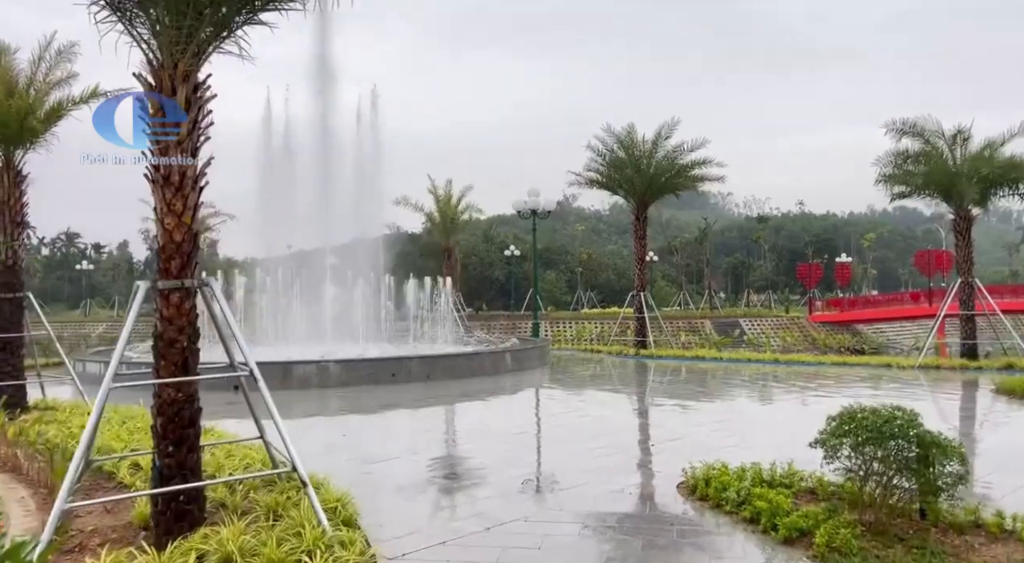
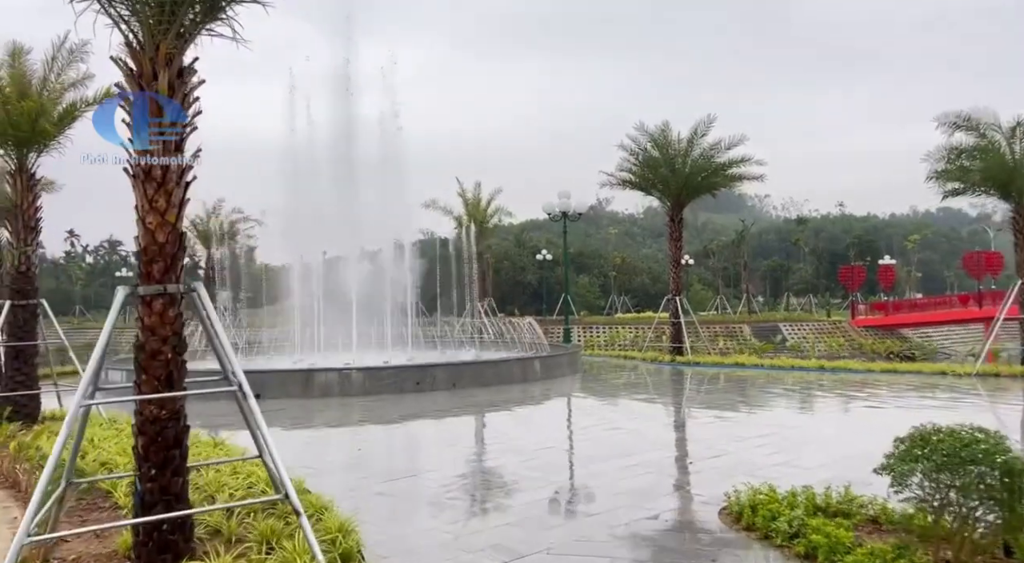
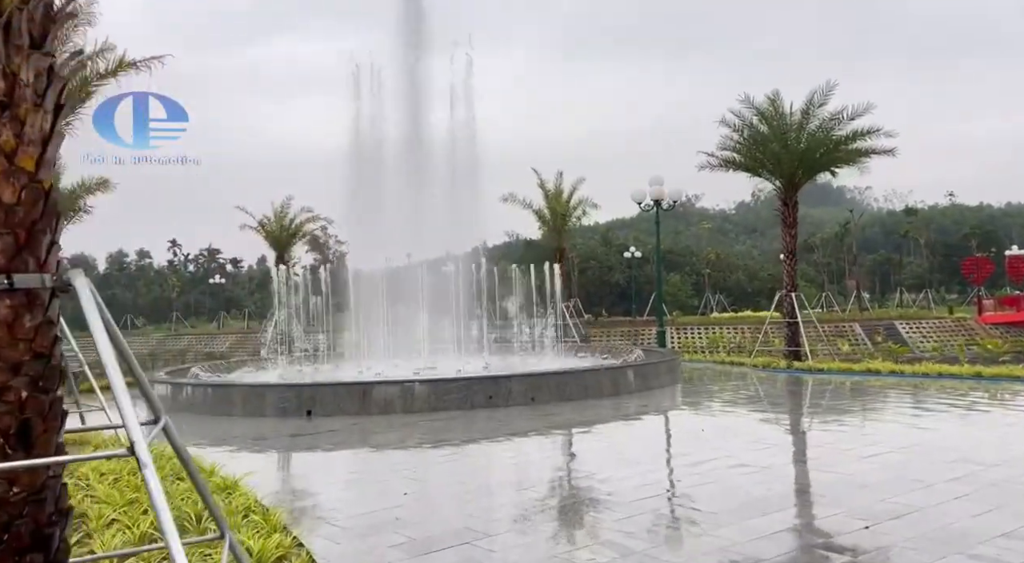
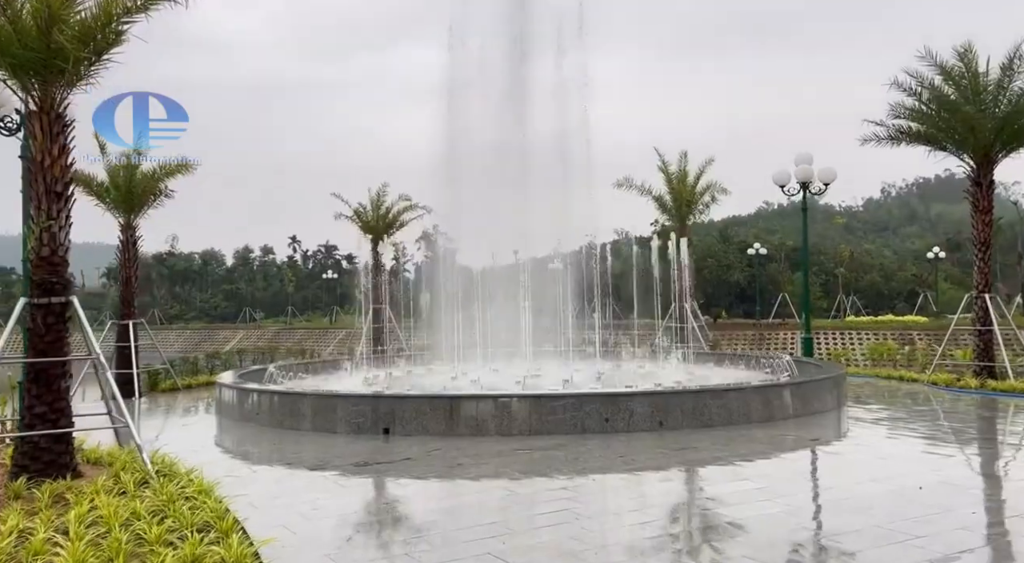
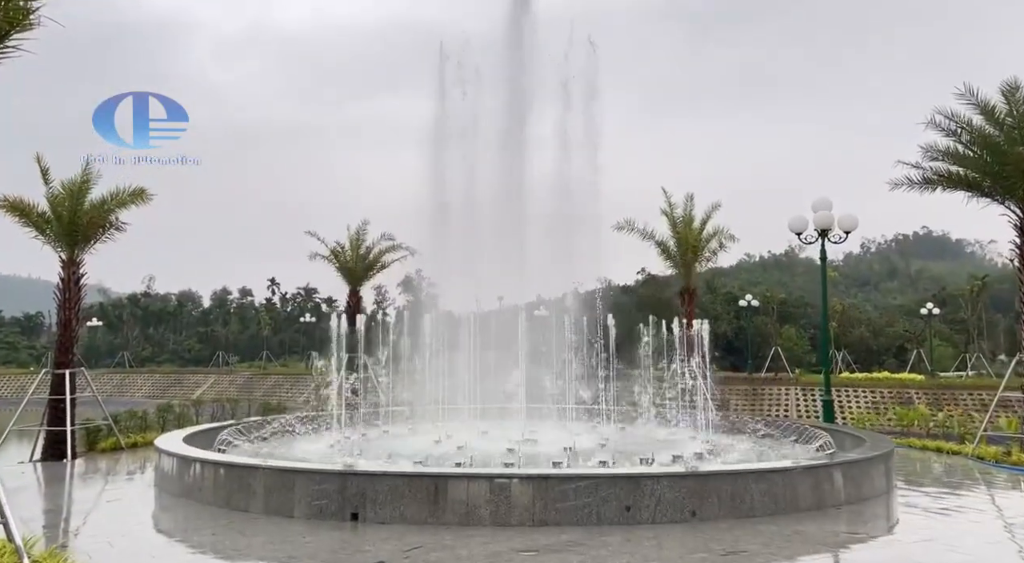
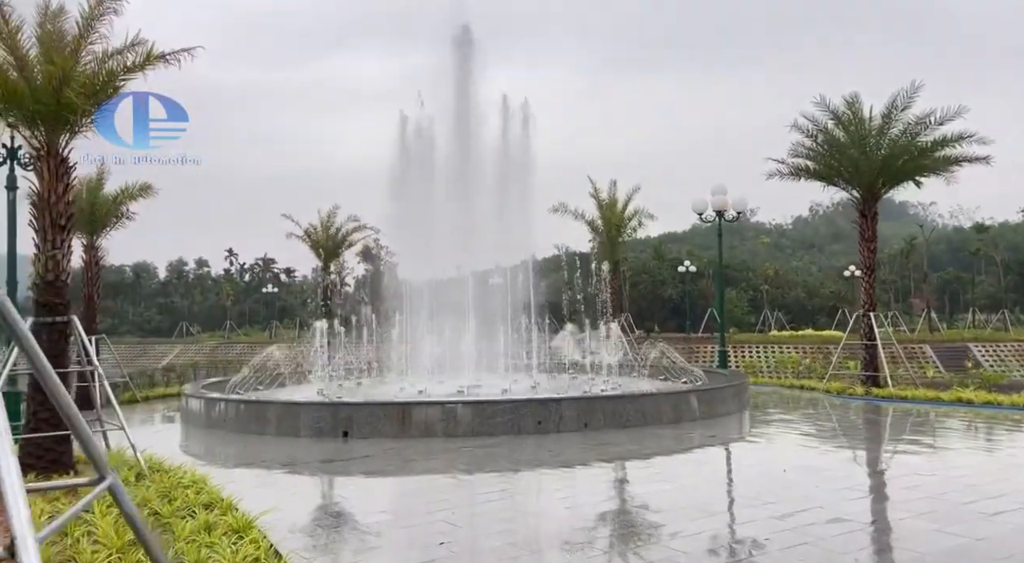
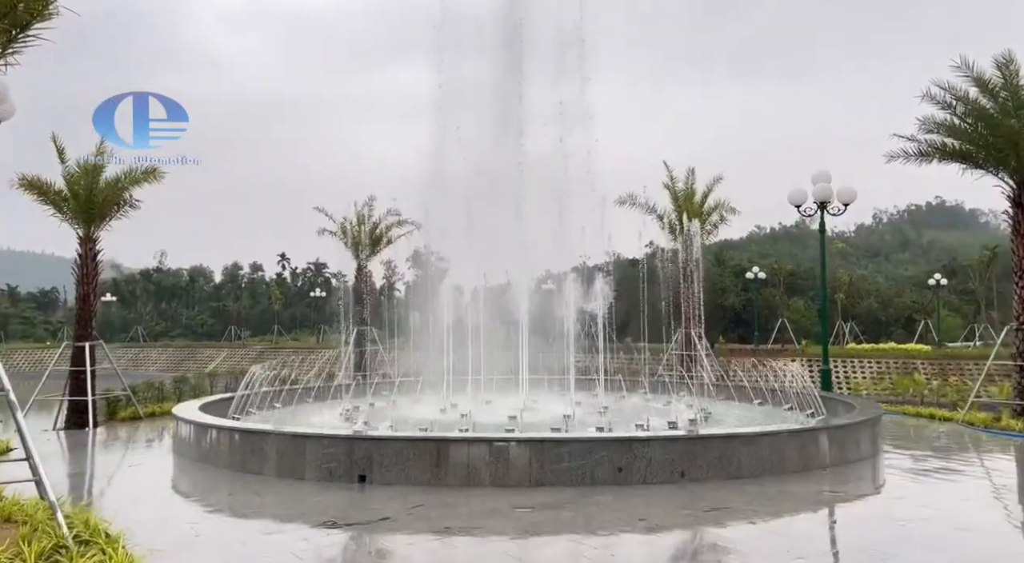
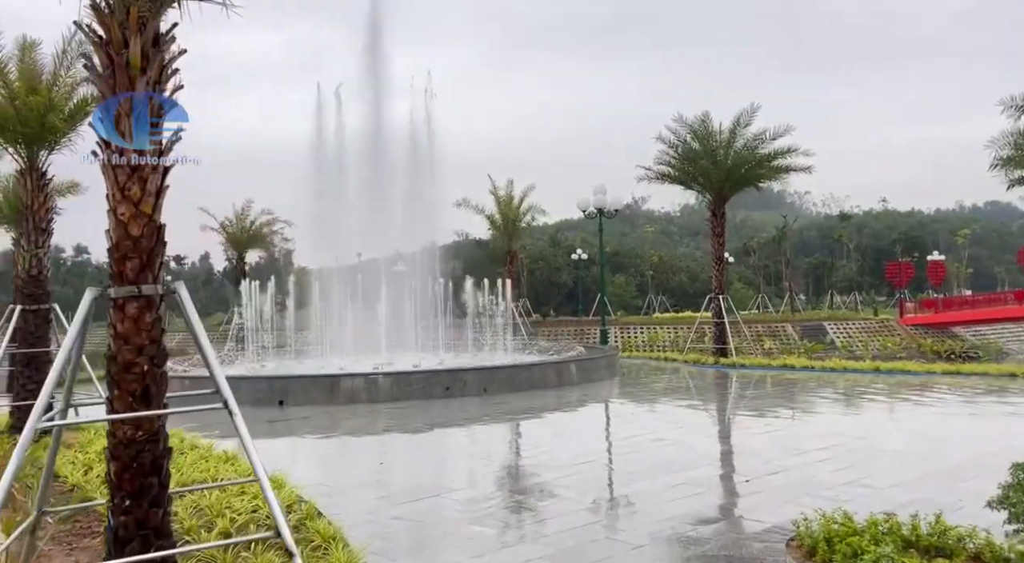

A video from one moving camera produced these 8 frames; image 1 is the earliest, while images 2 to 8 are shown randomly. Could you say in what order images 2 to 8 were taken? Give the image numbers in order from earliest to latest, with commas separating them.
2, 8, 3, 6, 4, 7, 5
